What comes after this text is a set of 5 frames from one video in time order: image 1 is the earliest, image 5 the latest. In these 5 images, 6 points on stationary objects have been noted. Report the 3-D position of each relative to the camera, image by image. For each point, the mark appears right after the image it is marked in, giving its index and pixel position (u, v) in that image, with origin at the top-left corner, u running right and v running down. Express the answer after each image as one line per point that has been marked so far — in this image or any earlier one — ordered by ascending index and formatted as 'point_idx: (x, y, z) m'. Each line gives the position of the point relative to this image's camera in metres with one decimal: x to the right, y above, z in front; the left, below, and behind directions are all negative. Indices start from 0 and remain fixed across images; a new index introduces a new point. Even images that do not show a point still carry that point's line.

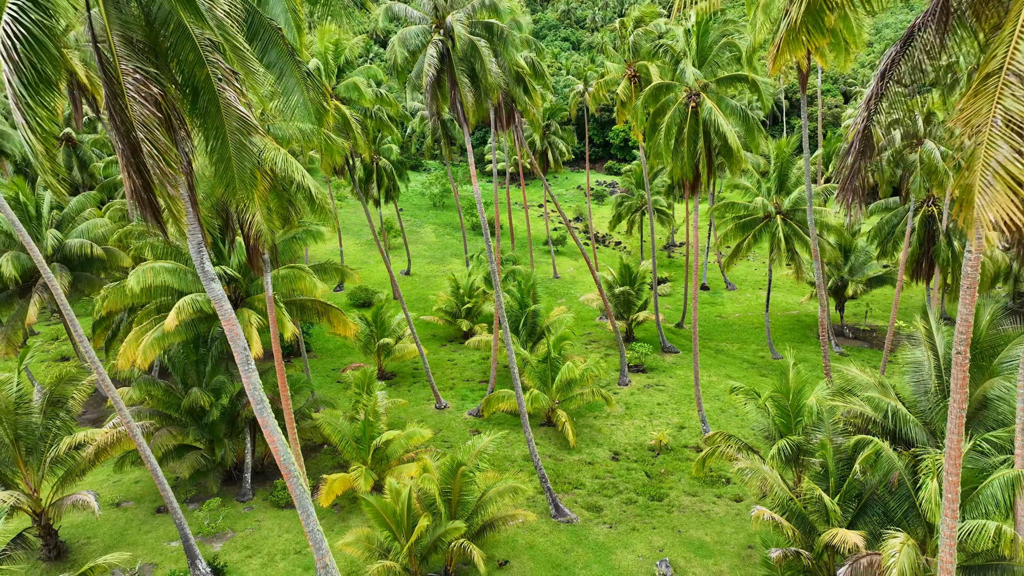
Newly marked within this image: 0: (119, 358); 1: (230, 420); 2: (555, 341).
0: (-9.6, -1.7, +13.3) m
1: (-7.8, -3.6, +14.9) m
2: (+1.5, -1.9, +18.8) m
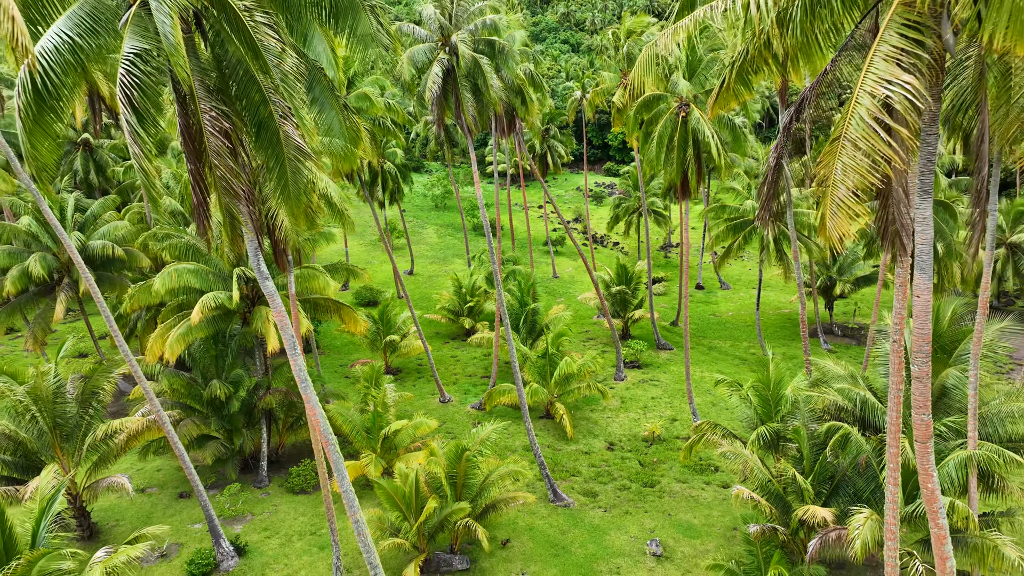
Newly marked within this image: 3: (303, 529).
0: (-9.6, -1.7, +14.2) m
1: (-7.8, -3.6, +15.8) m
2: (+1.5, -1.8, +19.8) m
3: (-5.5, -6.4, +14.4) m
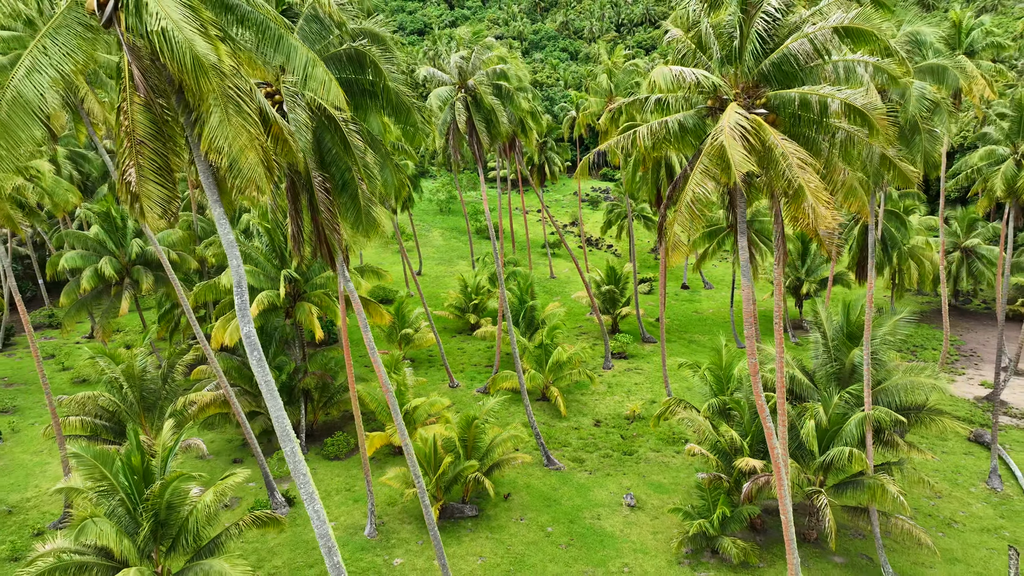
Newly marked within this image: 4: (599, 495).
0: (-9.6, -1.7, +17.3) m
1: (-7.7, -3.6, +18.9) m
2: (+1.5, -1.8, +22.8) m
3: (-5.5, -6.3, +17.4) m
4: (+2.7, -6.4, +16.8) m
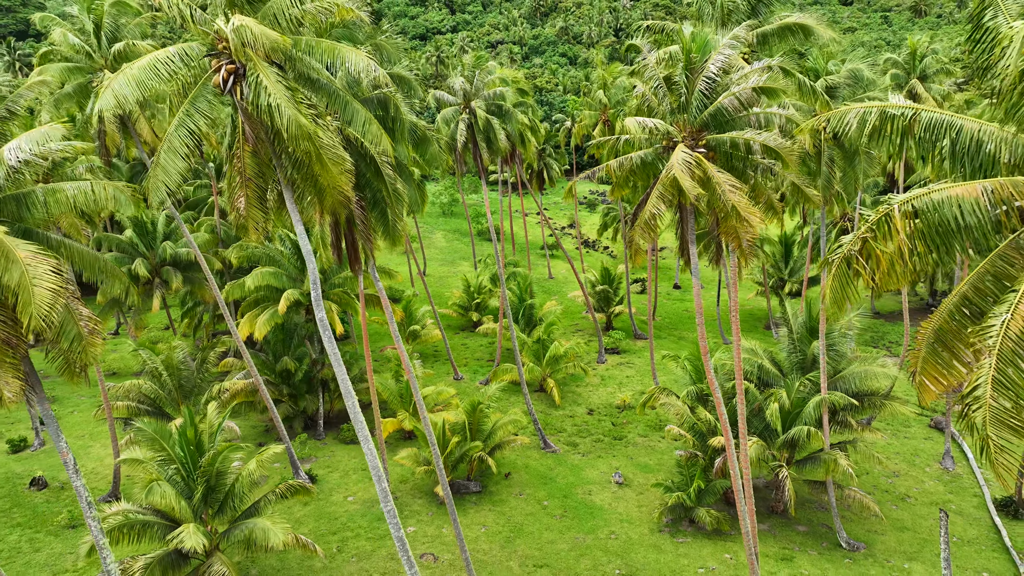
0: (-9.6, -1.6, +19.1) m
1: (-7.7, -3.5, +20.7) m
2: (+1.5, -1.8, +24.6) m
3: (-5.5, -6.3, +19.3) m
4: (+2.7, -6.4, +18.7) m
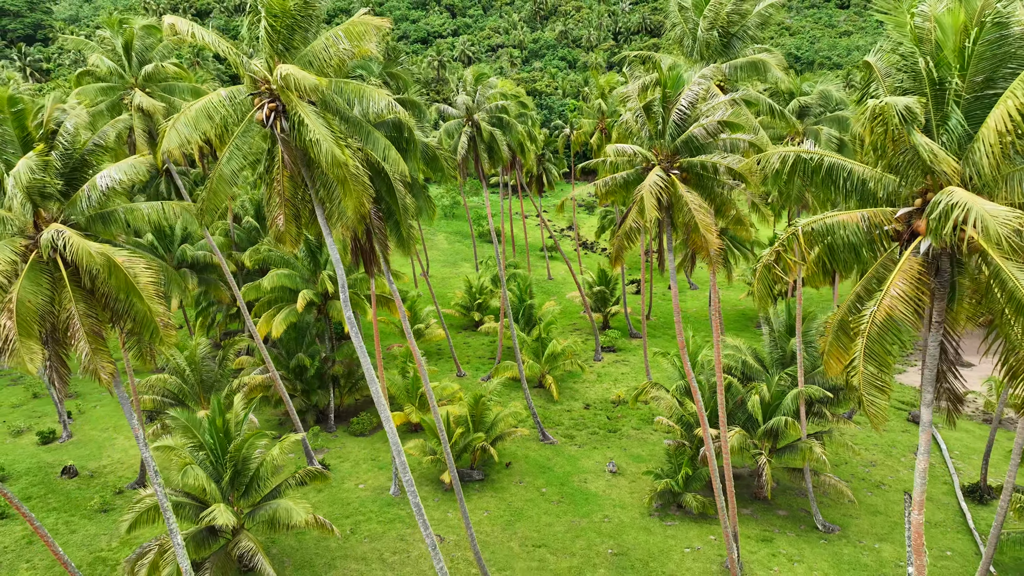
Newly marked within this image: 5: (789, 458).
0: (-9.6, -1.7, +20.4) m
1: (-7.7, -3.6, +21.9) m
2: (+1.5, -1.8, +25.9) m
3: (-5.5, -6.4, +20.5) m
4: (+2.7, -6.4, +19.9) m
5: (+8.2, -5.1, +16.2) m
